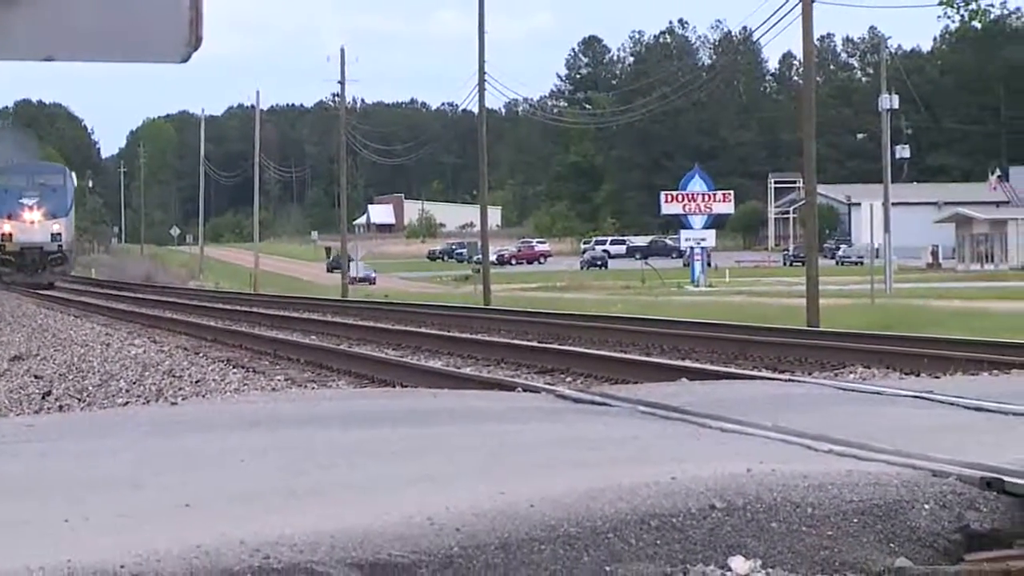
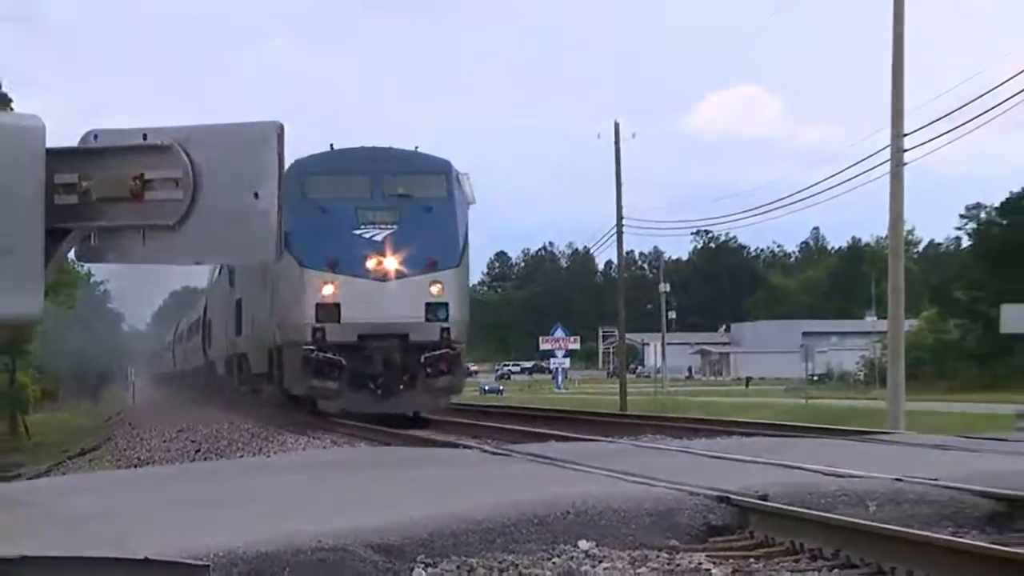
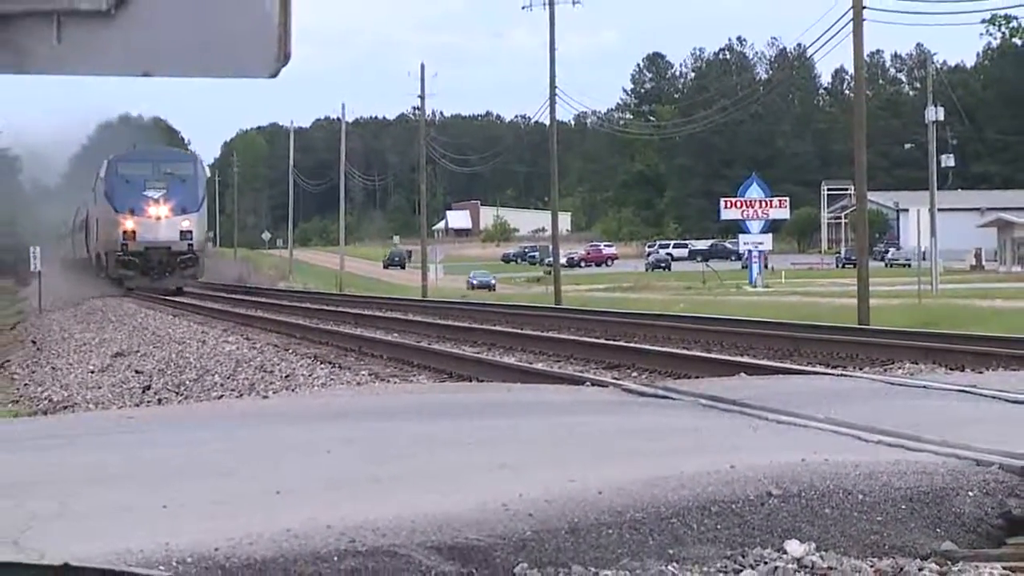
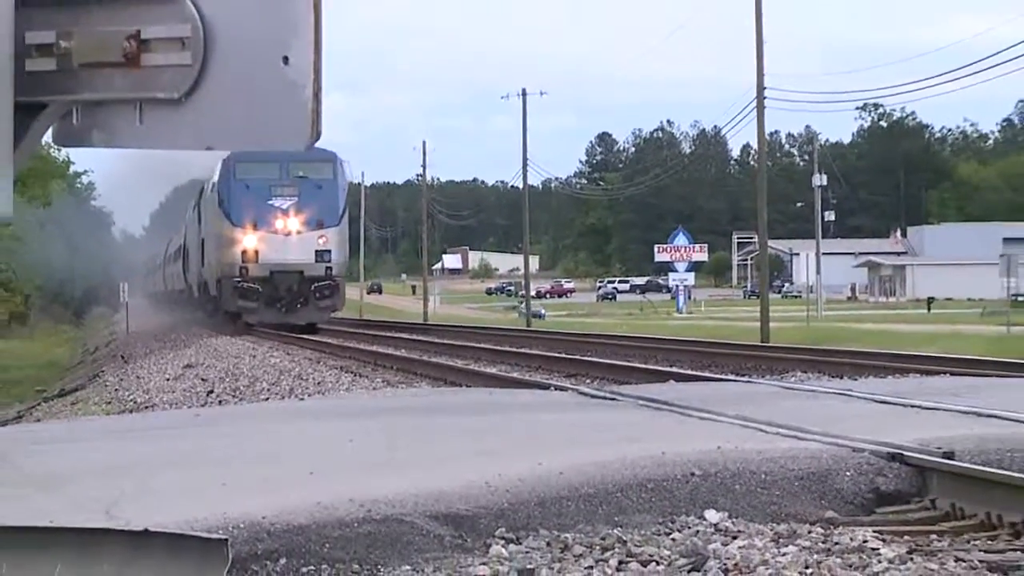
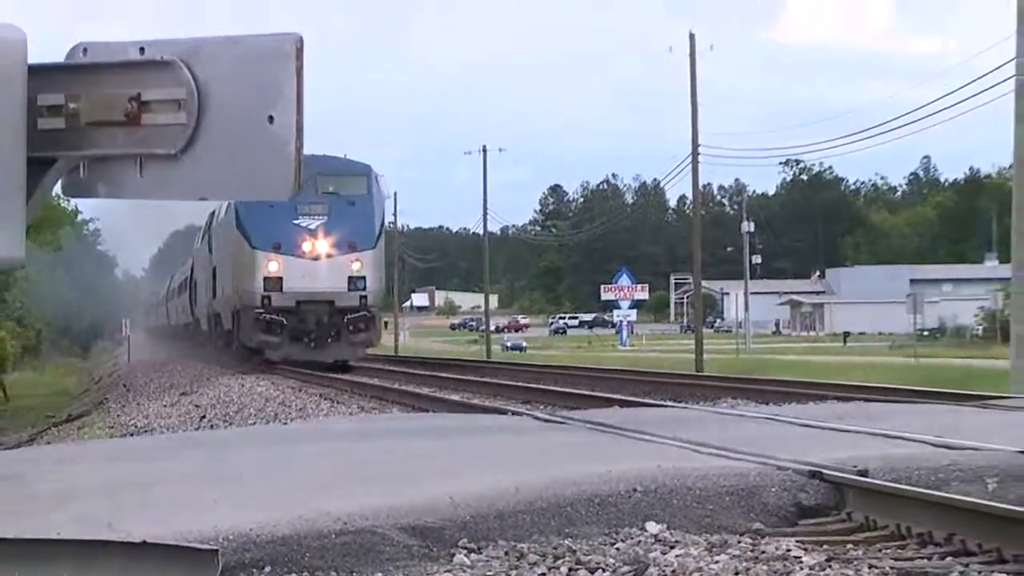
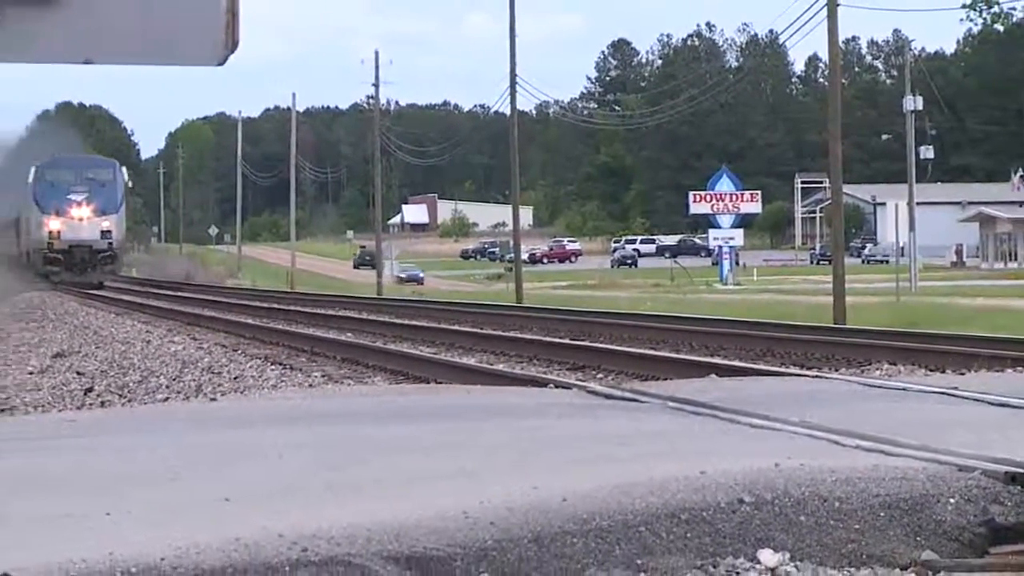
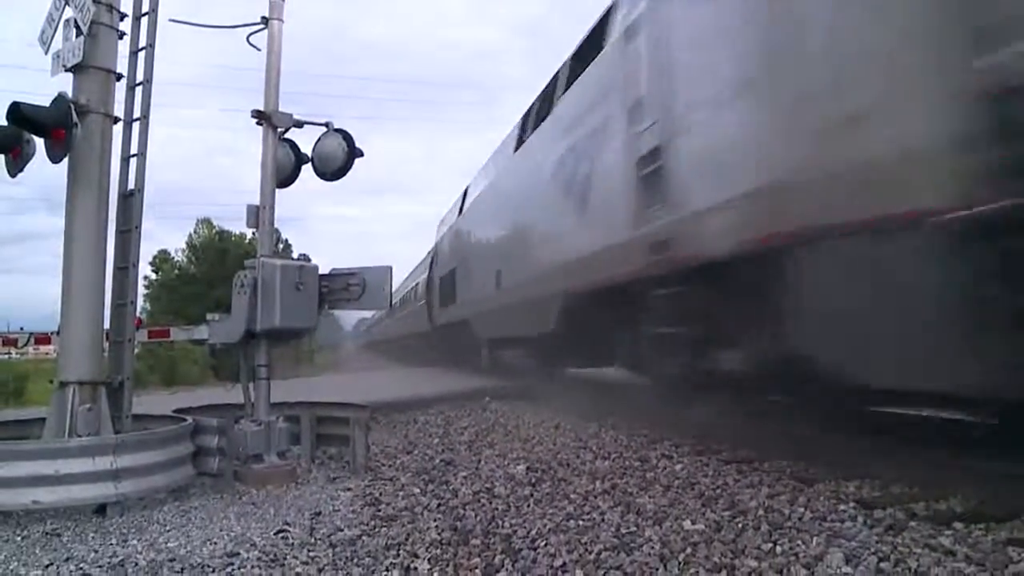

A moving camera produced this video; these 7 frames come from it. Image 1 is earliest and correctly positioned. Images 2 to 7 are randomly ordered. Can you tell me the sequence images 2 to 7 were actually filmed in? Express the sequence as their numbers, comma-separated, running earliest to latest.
6, 3, 4, 5, 2, 7
